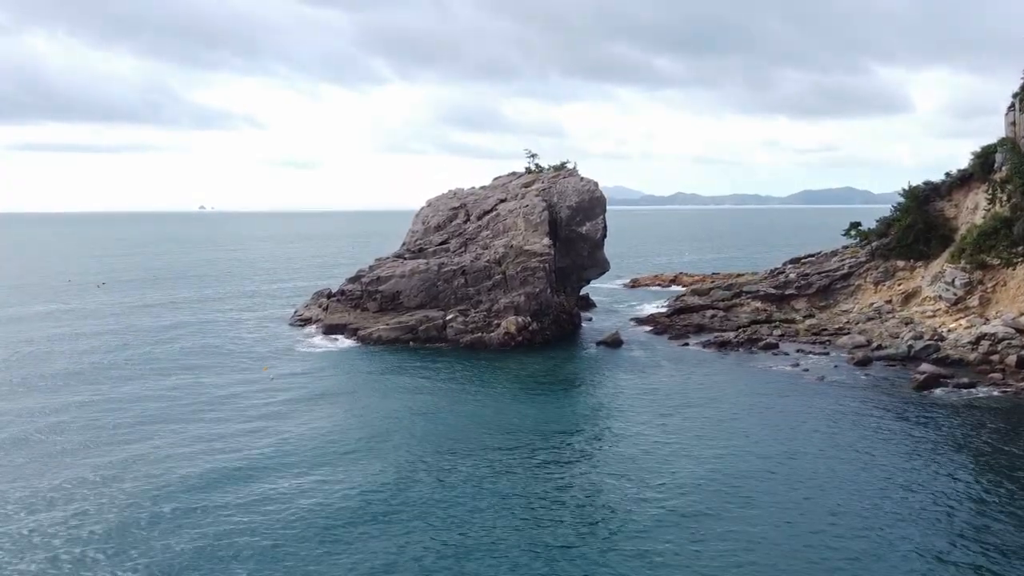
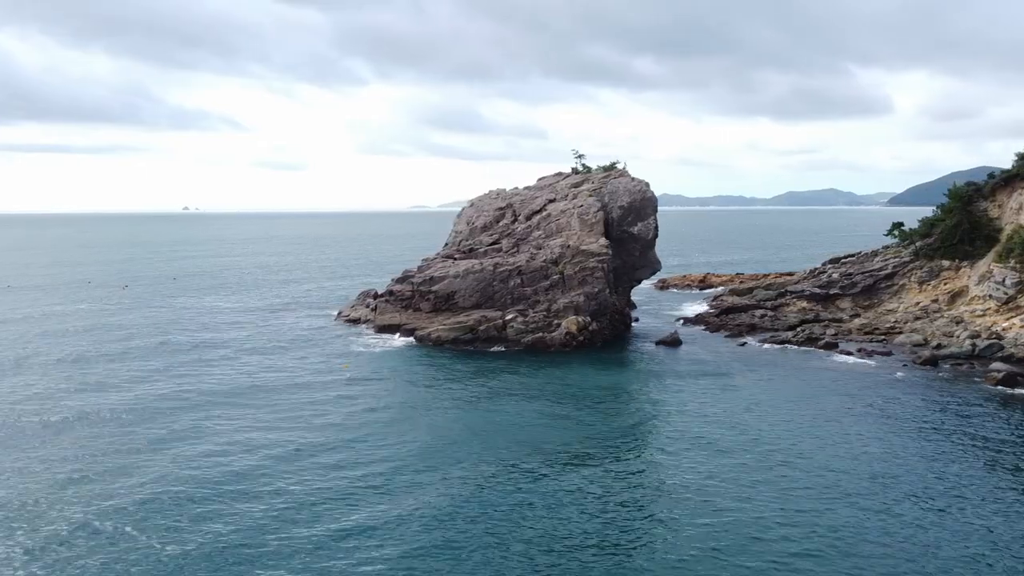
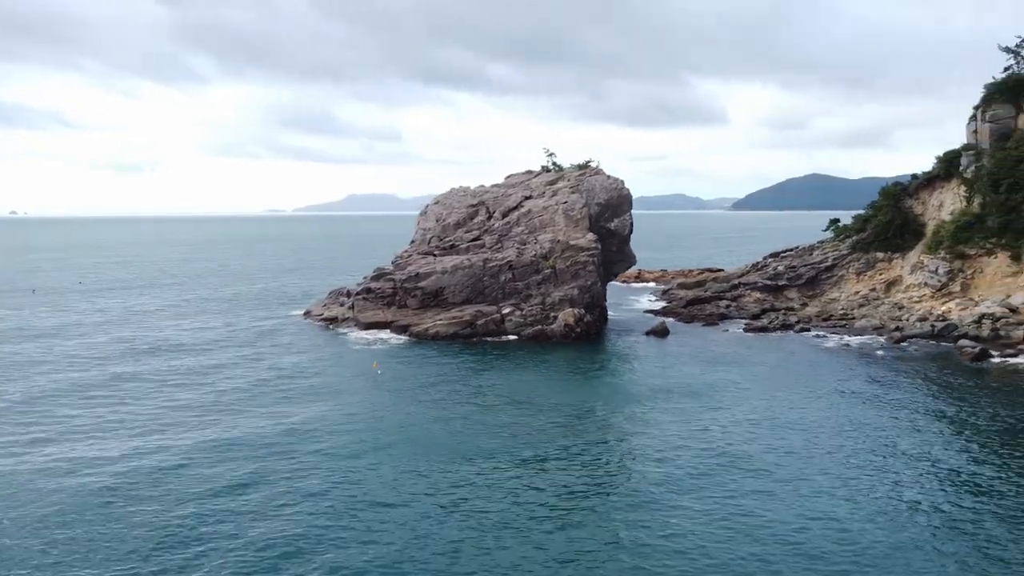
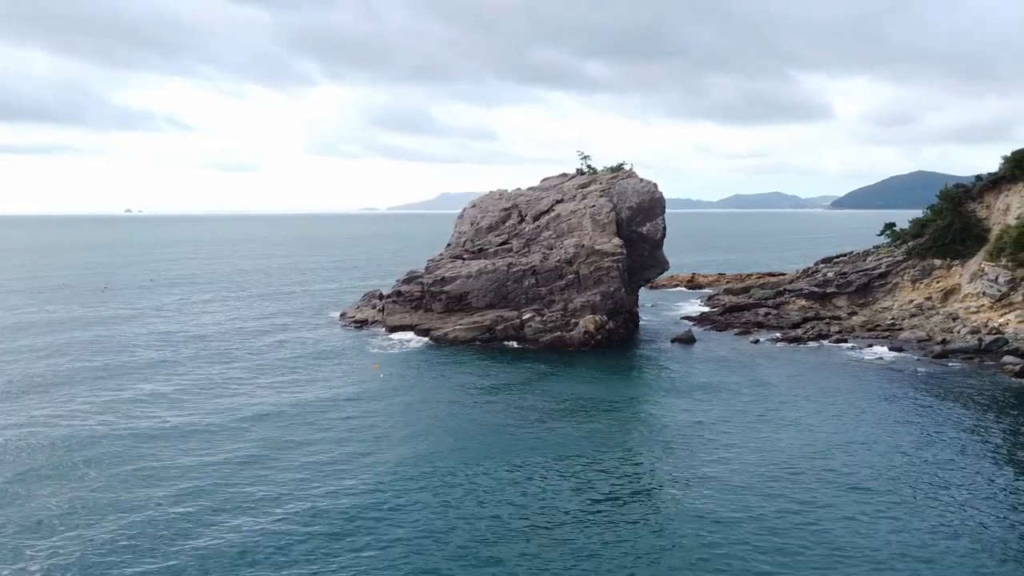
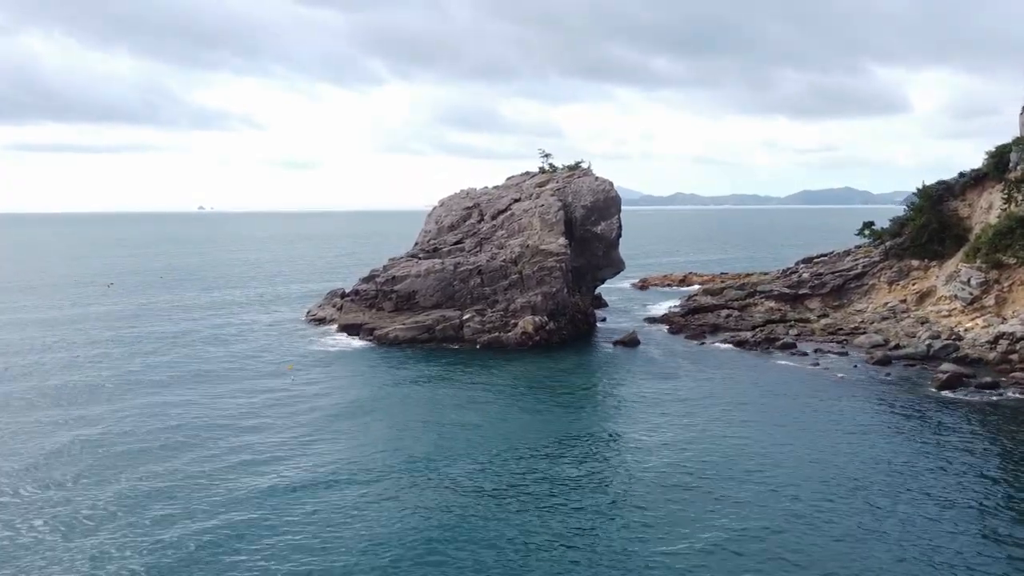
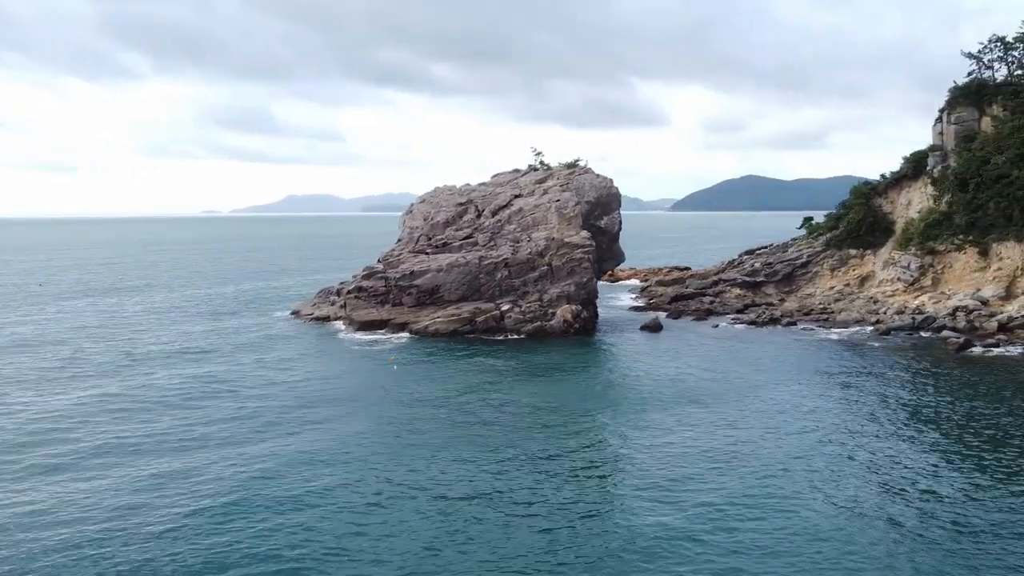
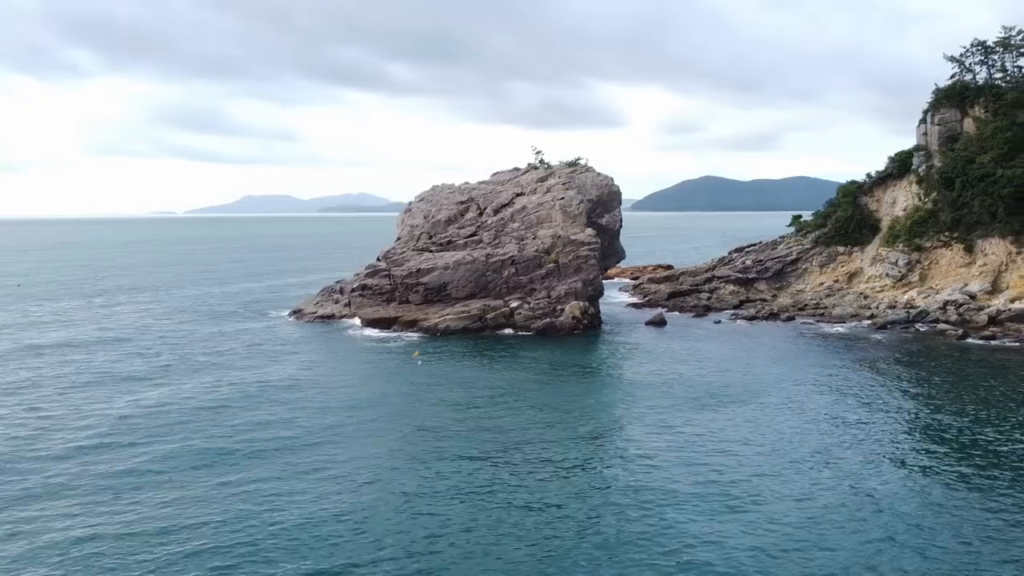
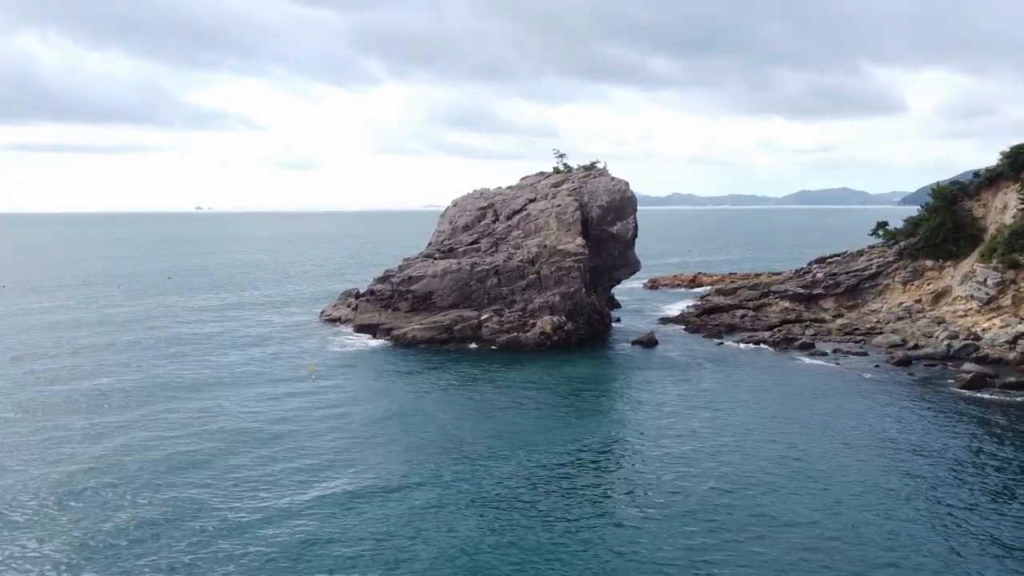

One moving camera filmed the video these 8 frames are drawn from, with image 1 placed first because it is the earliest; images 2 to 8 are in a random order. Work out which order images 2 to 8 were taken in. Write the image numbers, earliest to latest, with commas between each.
5, 8, 2, 4, 3, 6, 7
